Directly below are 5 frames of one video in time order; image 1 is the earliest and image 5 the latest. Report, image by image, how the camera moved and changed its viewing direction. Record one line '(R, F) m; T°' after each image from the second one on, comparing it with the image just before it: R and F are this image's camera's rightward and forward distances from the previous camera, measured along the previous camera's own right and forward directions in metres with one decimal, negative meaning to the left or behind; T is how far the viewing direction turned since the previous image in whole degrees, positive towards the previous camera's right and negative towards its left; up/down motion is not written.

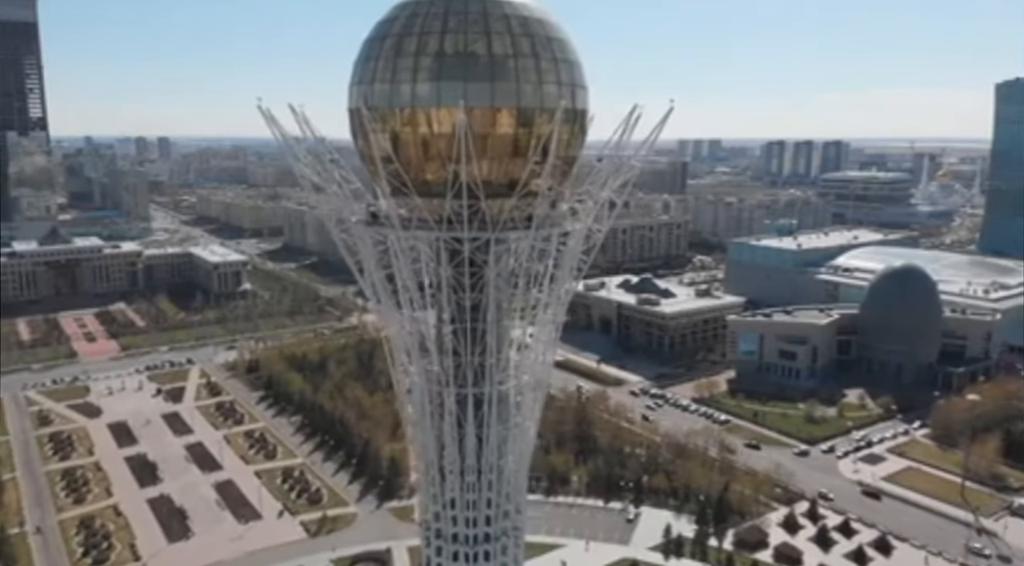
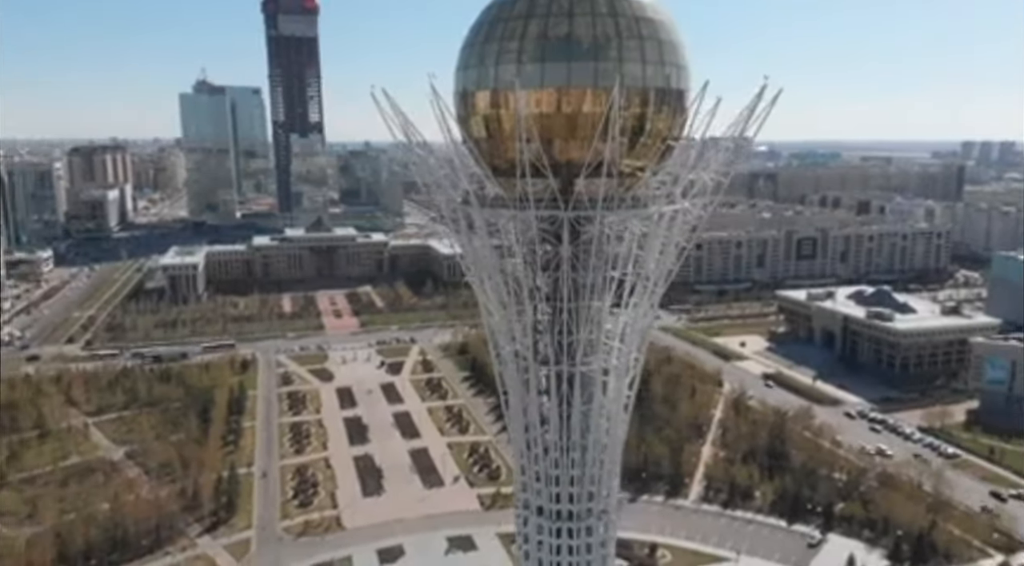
(+2.2, +0.1) m; -18°
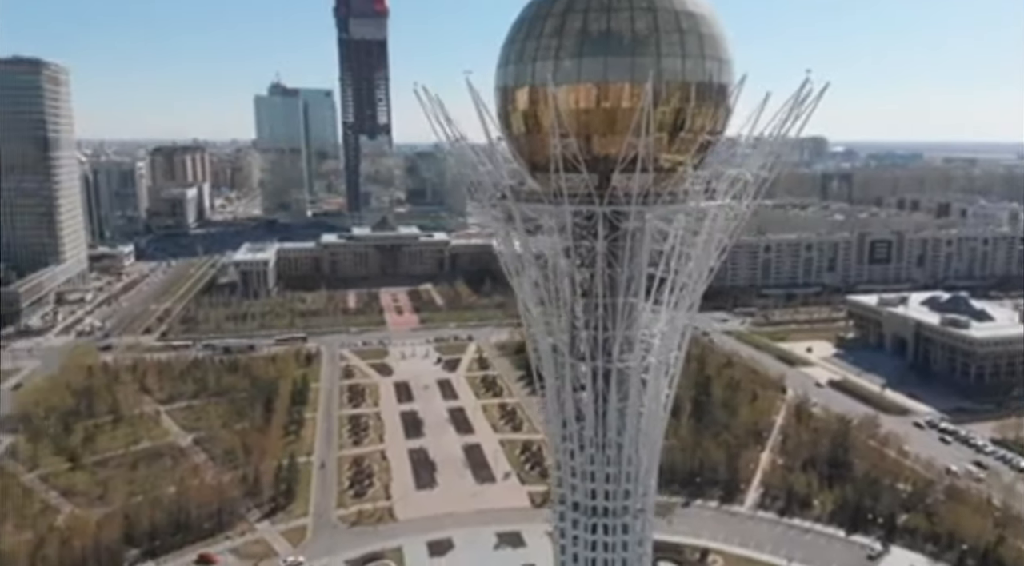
(+0.4, -0.1) m; -5°
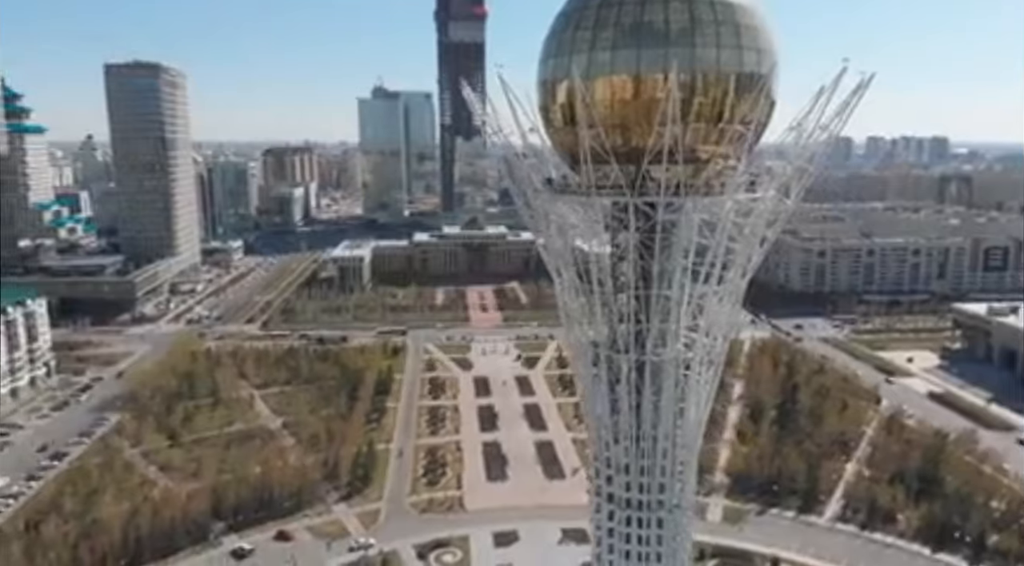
(+0.9, -0.2) m; -7°
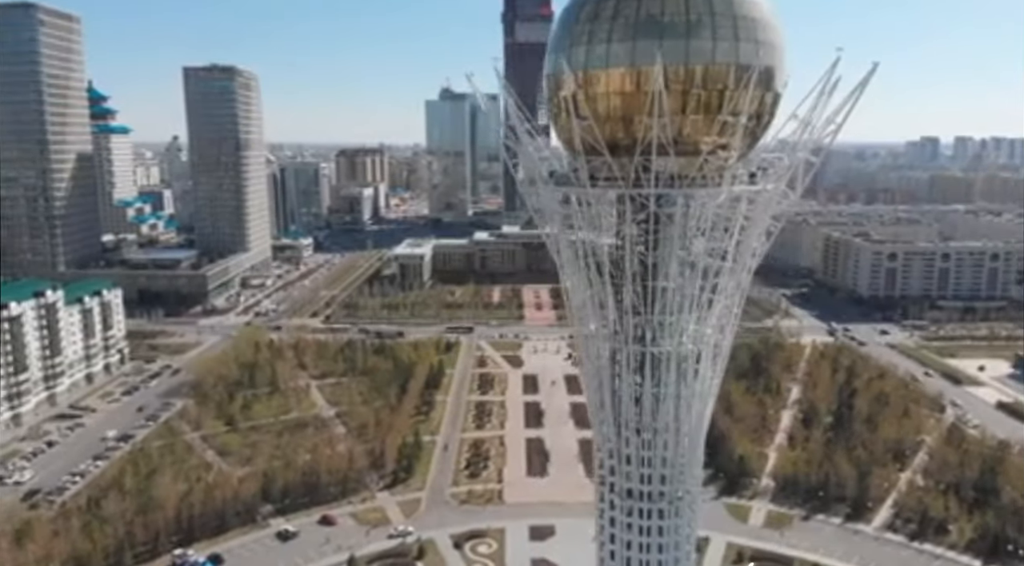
(+1.0, -0.3) m; -5°
